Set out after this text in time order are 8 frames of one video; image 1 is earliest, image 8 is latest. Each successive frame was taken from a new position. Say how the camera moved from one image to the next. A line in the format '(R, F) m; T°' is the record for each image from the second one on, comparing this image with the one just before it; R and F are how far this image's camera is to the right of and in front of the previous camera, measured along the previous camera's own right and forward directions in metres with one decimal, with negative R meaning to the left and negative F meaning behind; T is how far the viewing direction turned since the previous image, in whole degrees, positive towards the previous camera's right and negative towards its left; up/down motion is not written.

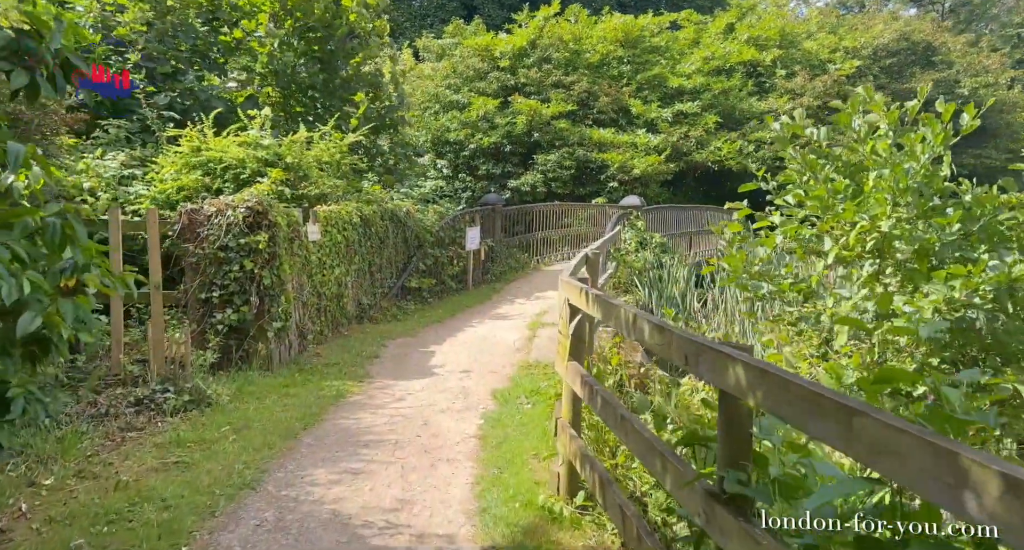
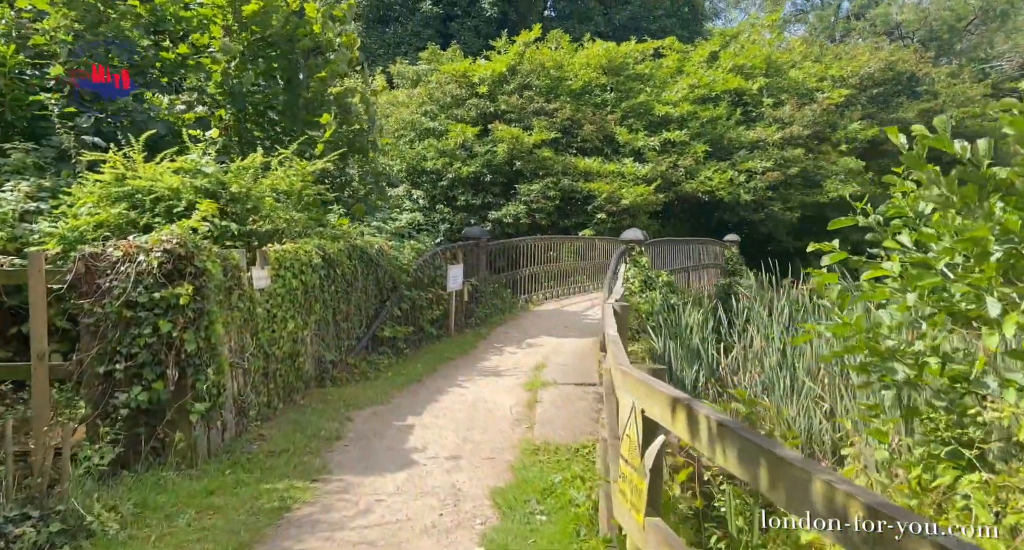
(-0.2, +1.2) m; +2°
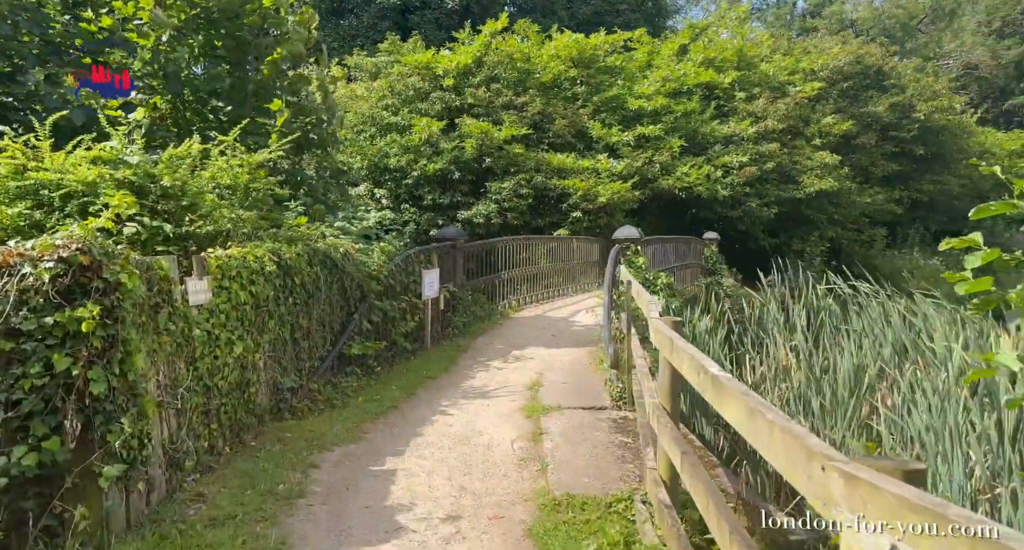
(-0.2, +1.0) m; +3°
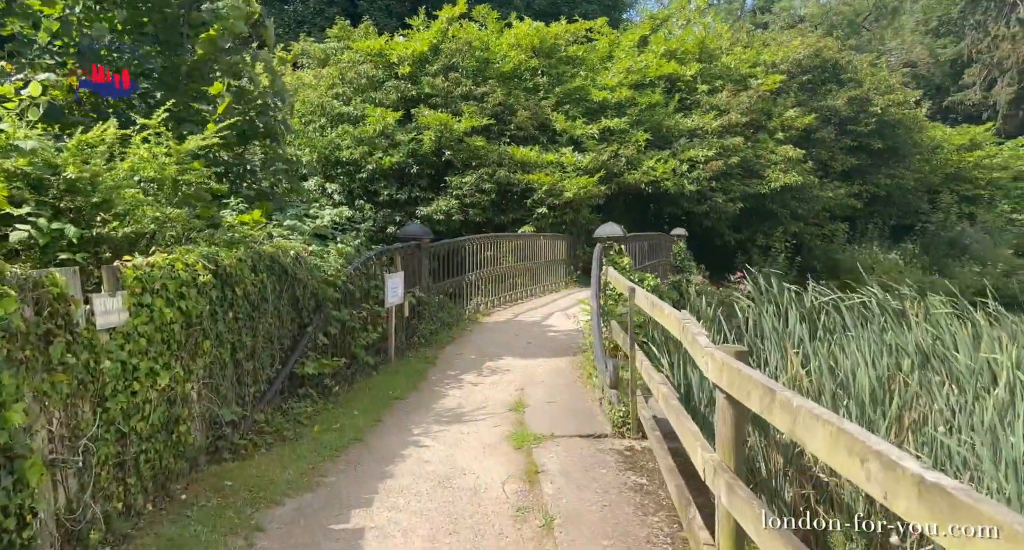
(-0.2, +0.8) m; +4°
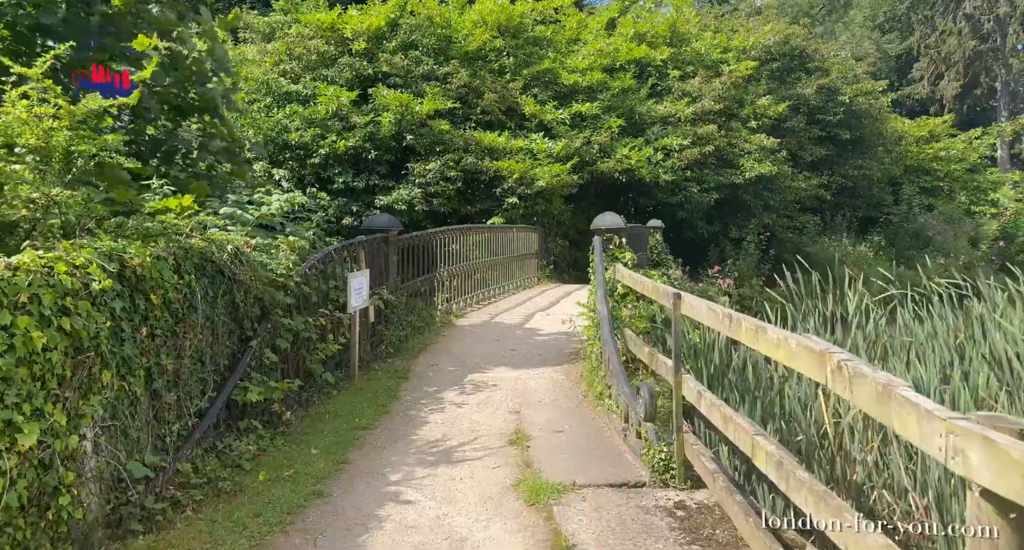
(-0.3, +1.1) m; +4°
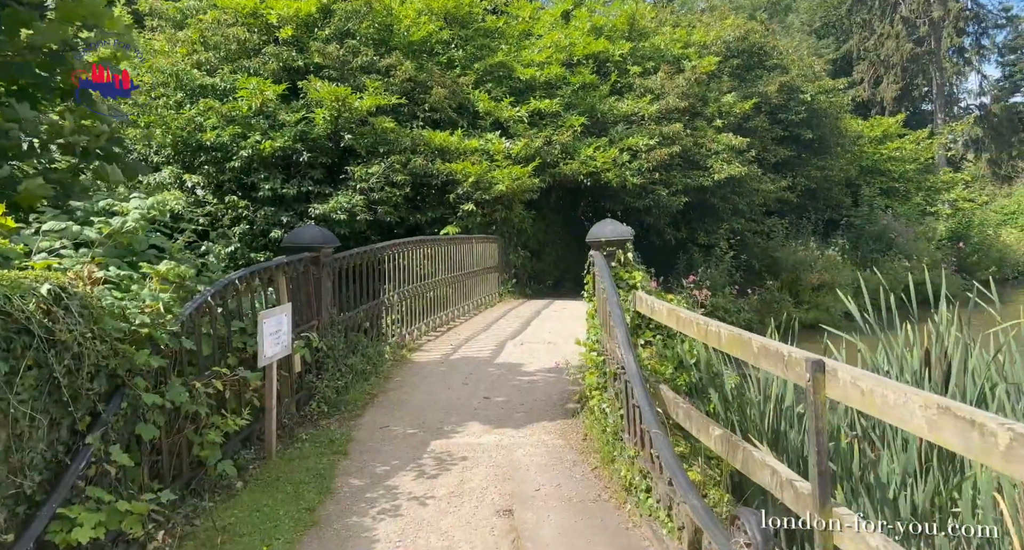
(-0.2, +1.6) m; +4°
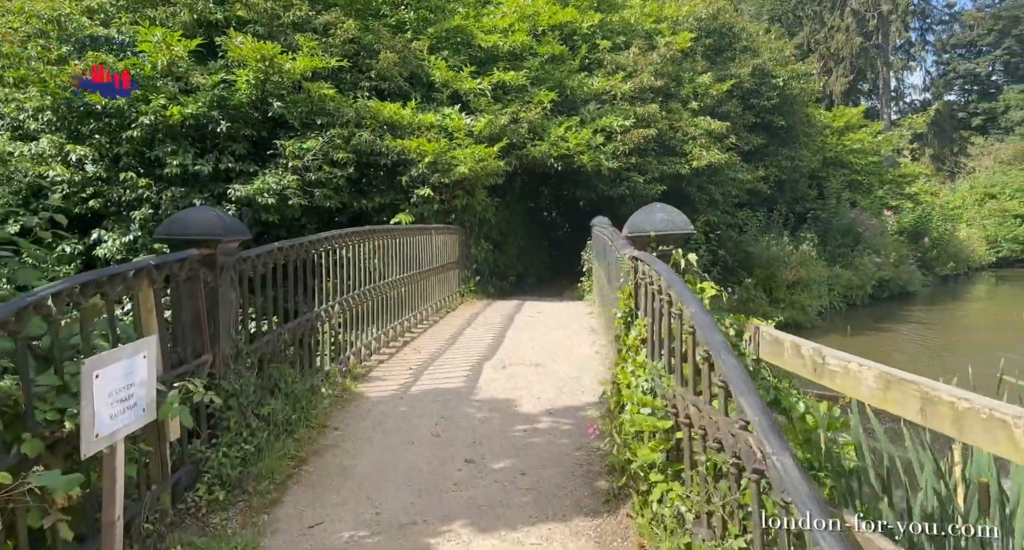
(-0.3, +1.7) m; +4°
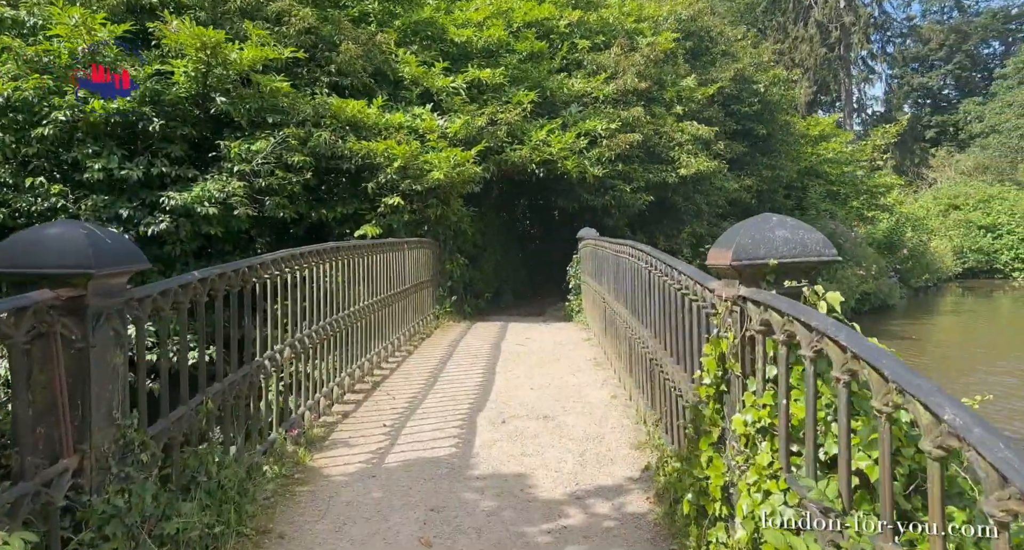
(-0.2, +1.2) m; +3°
